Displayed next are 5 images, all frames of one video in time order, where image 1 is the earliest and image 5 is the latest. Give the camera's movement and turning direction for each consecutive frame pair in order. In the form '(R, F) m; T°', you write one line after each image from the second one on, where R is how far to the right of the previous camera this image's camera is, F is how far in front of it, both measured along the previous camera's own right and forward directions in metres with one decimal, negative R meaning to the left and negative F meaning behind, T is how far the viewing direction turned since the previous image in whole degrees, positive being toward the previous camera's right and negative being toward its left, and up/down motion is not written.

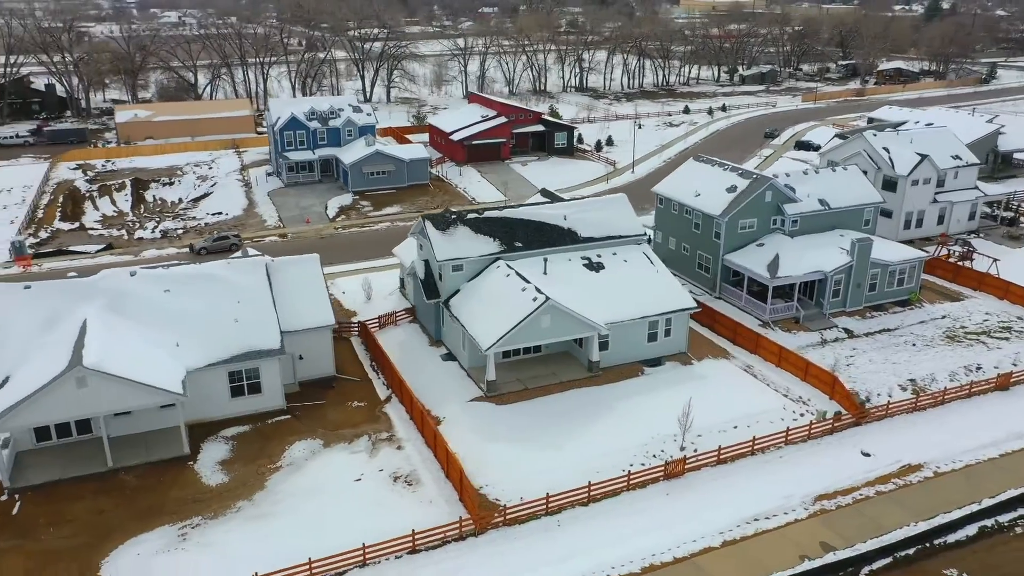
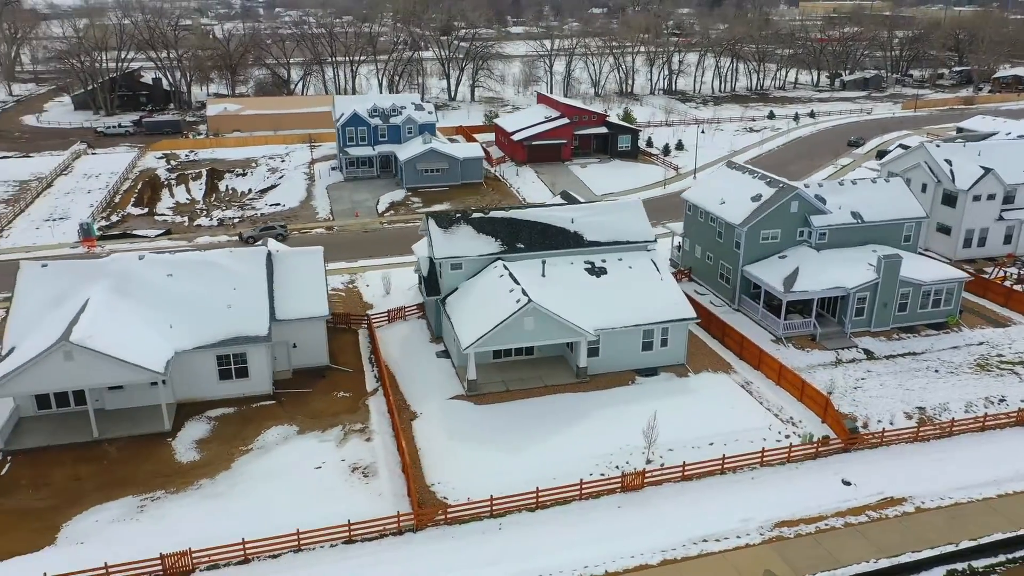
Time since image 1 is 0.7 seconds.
(+4.0, +0.3) m; -8°
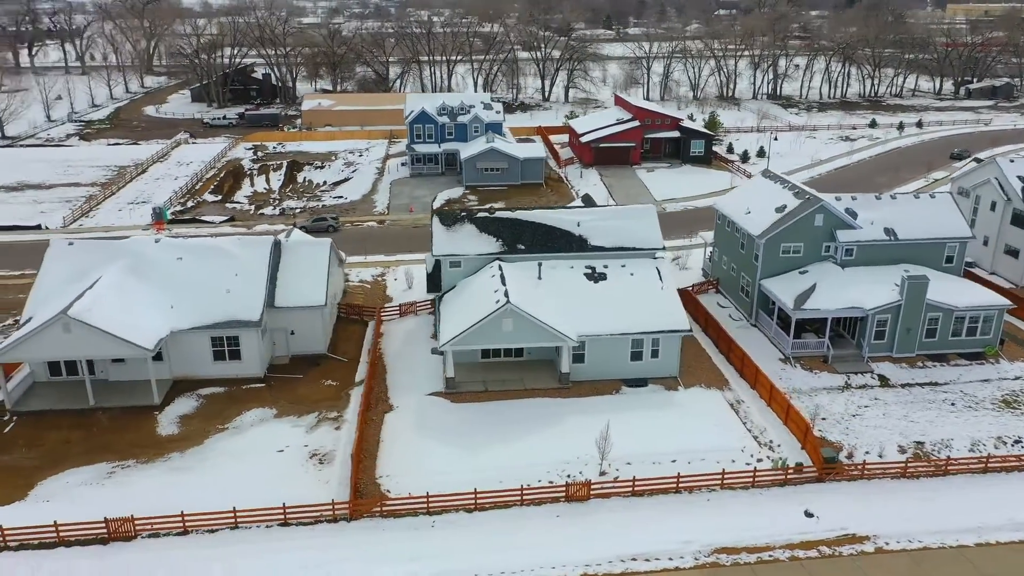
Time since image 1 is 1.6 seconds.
(+4.5, +0.4) m; -9°
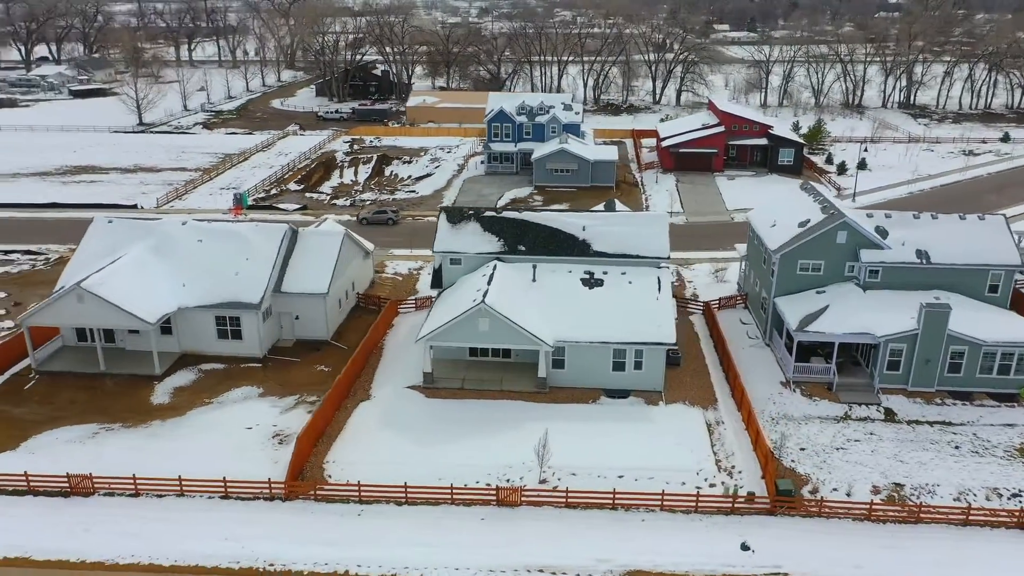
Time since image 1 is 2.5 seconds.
(+5.3, +0.6) m; -10°
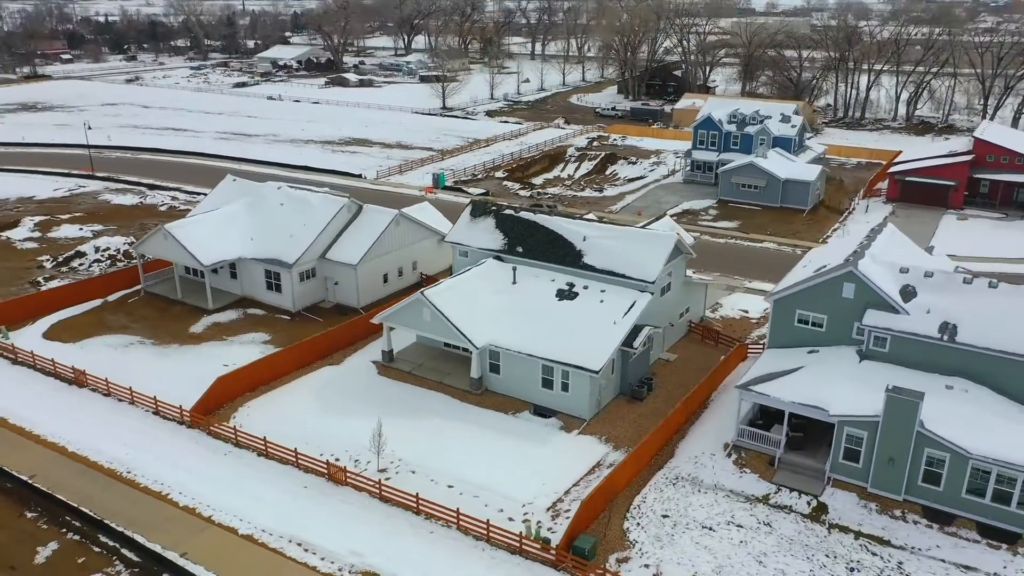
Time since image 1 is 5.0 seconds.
(+13.3, +3.4) m; -26°
